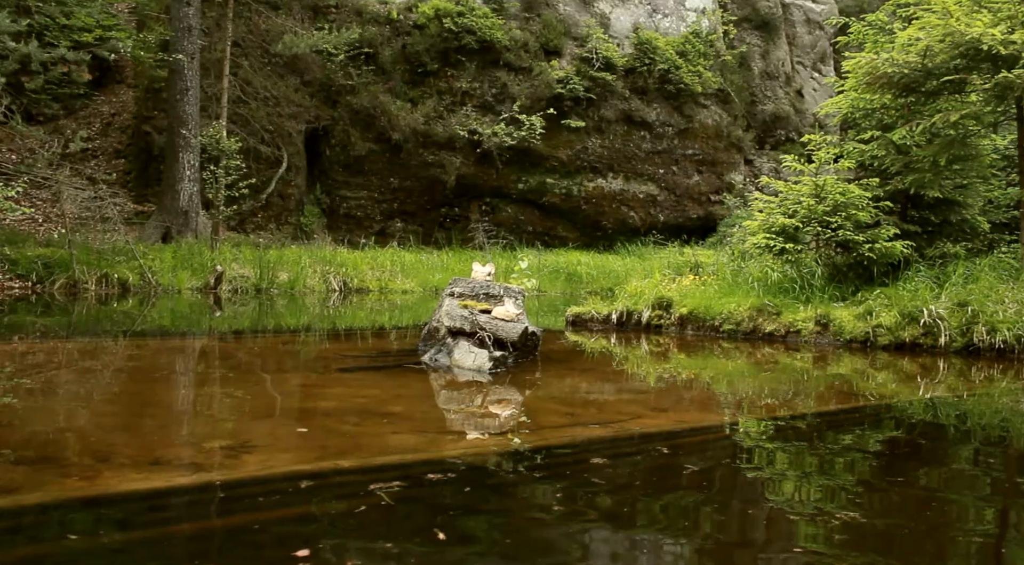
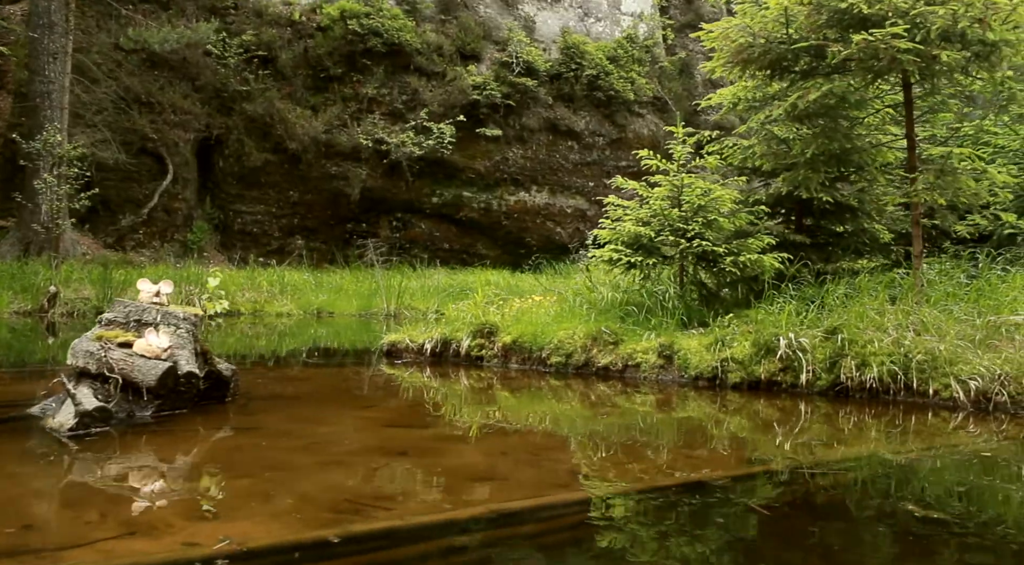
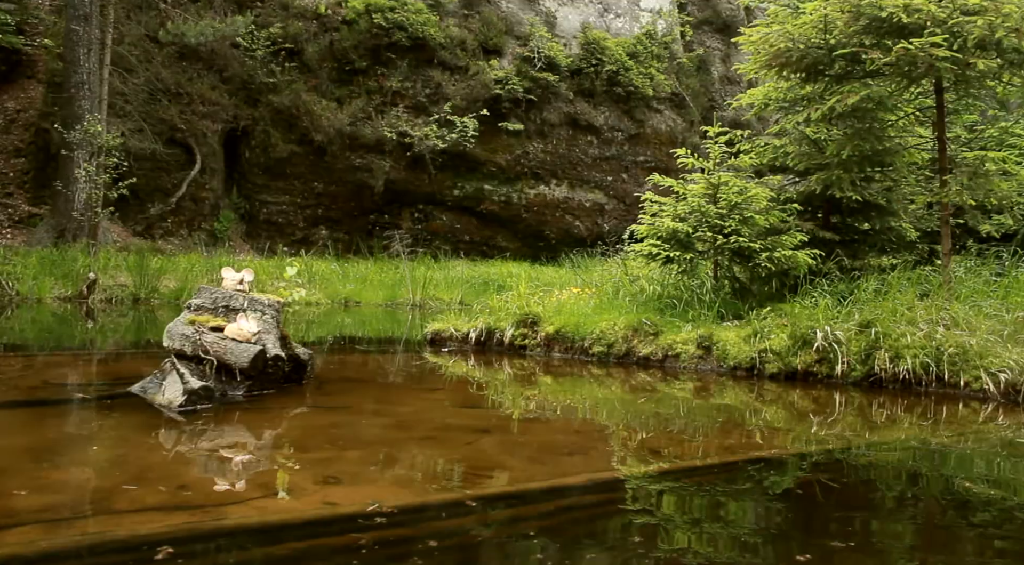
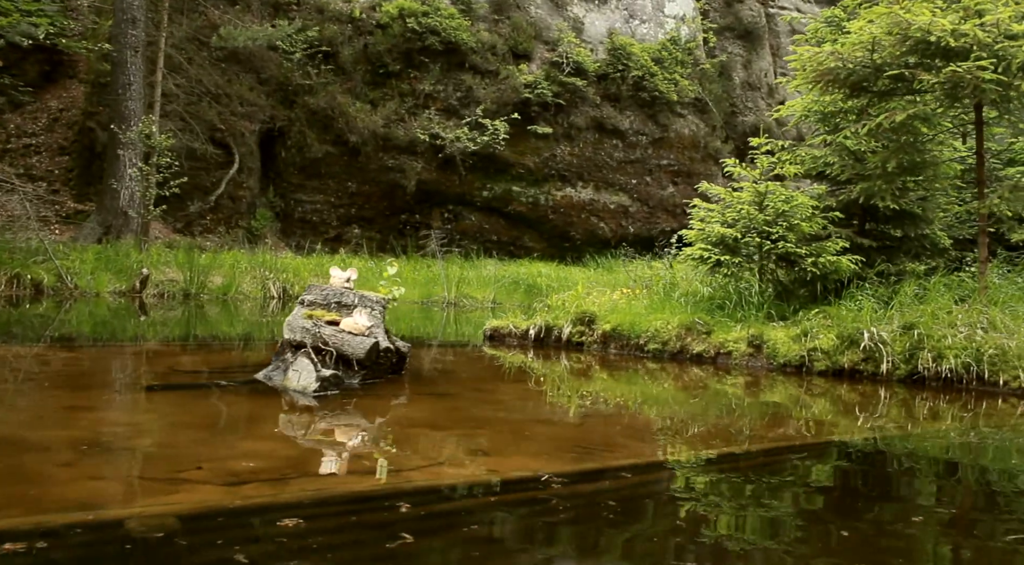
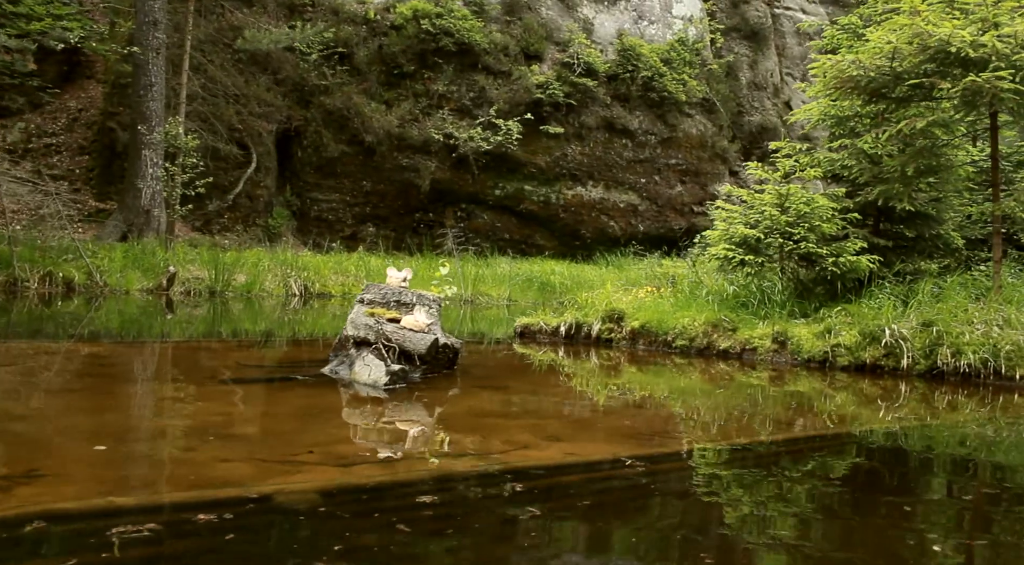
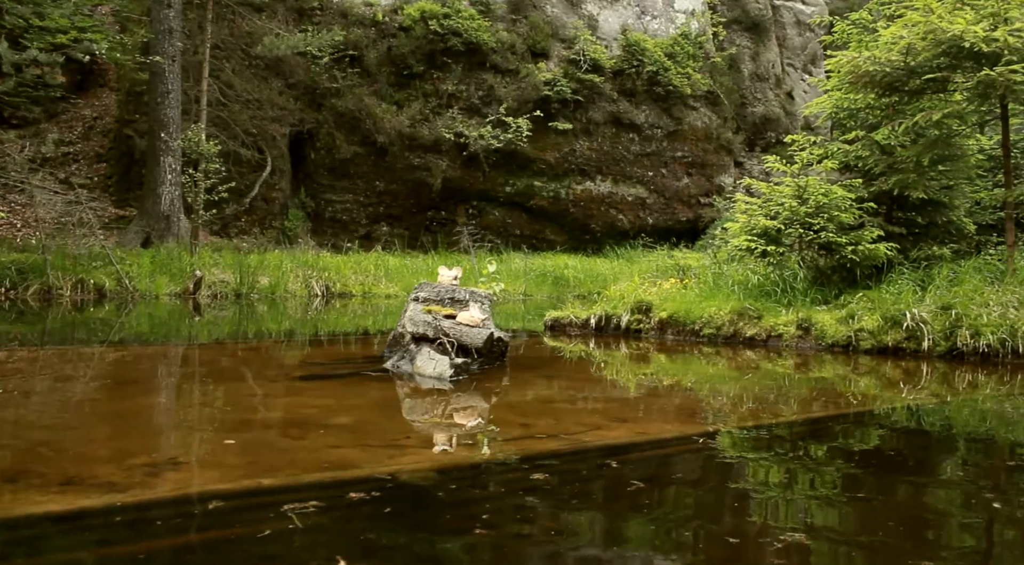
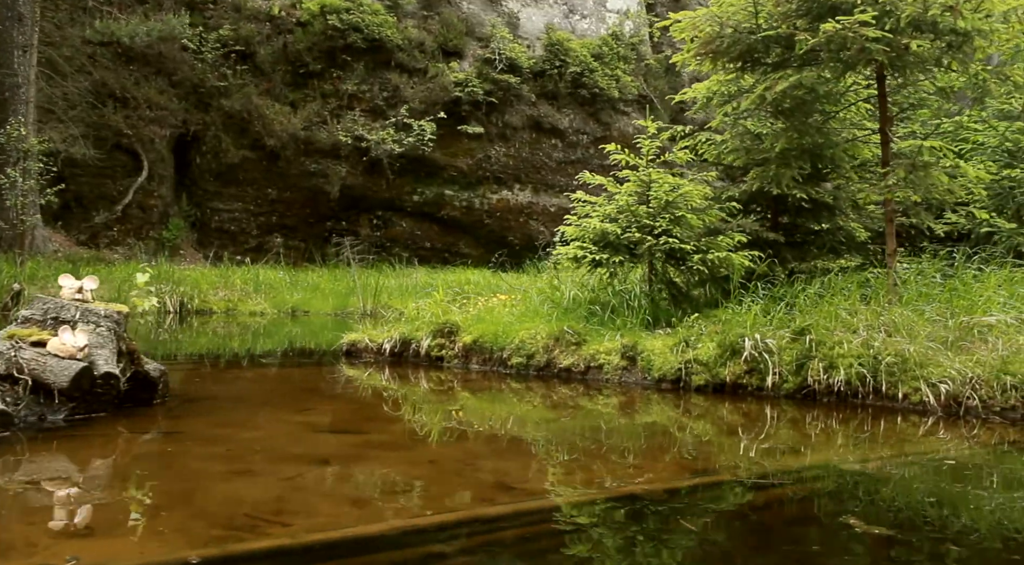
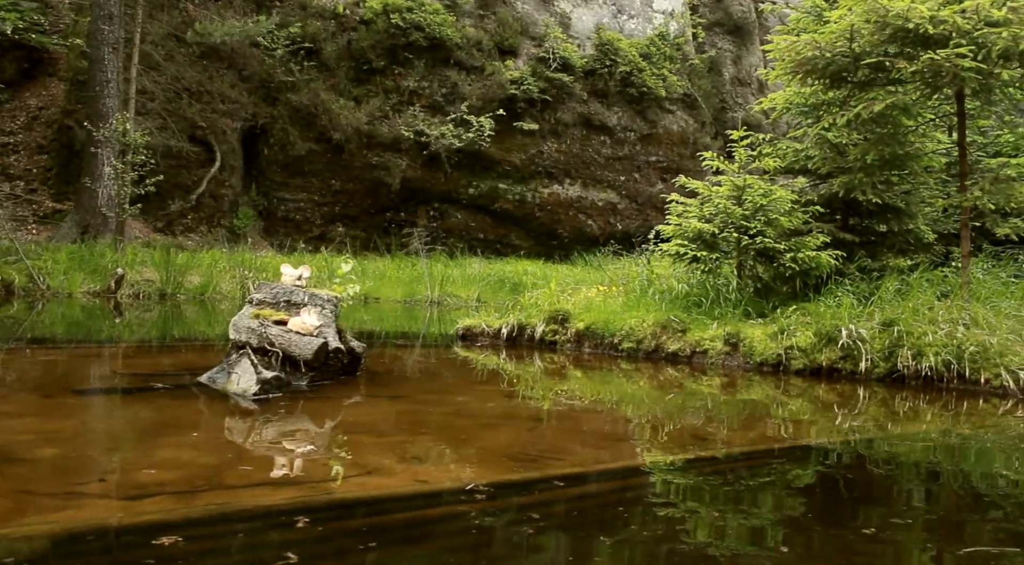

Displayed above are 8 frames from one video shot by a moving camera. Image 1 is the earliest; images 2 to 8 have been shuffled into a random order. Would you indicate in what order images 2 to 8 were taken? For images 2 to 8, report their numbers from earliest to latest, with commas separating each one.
6, 5, 4, 8, 3, 2, 7
